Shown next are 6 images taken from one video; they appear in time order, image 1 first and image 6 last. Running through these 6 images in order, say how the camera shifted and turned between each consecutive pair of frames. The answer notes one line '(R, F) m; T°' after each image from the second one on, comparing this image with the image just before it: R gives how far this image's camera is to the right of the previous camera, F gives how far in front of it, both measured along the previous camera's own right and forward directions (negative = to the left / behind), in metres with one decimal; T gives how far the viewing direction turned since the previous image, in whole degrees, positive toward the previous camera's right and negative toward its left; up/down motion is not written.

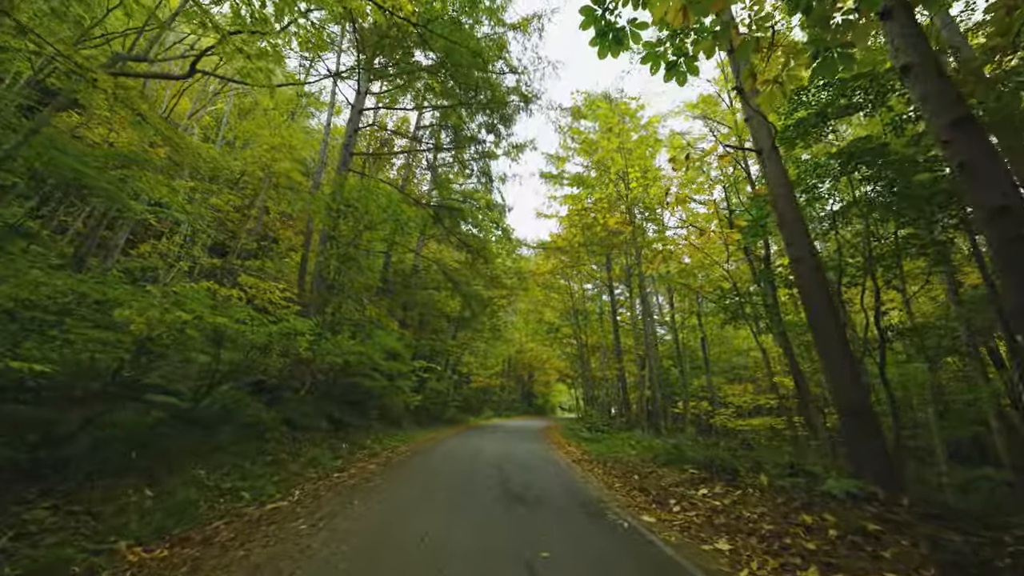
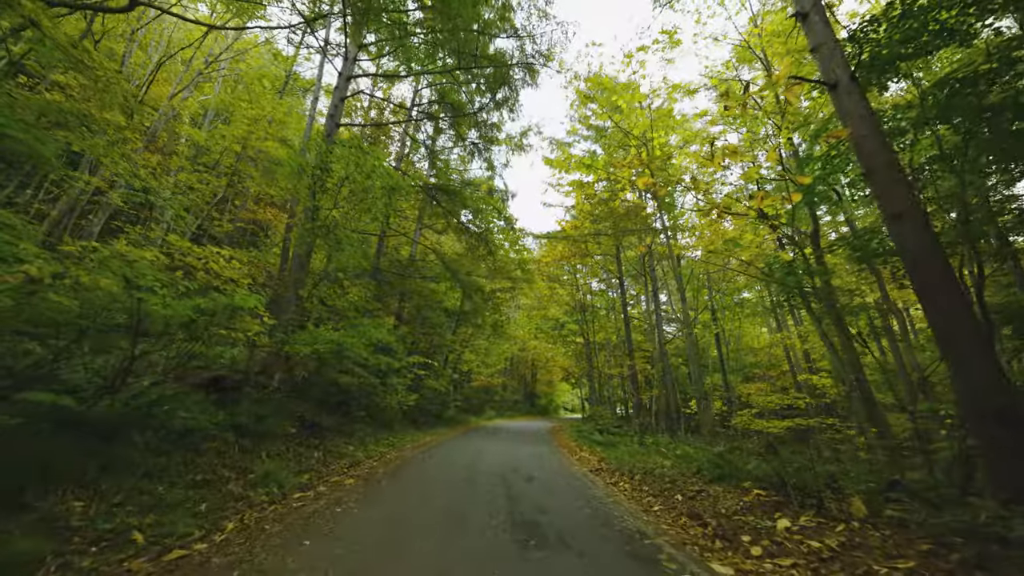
(-0.1, +1.0) m; 0°
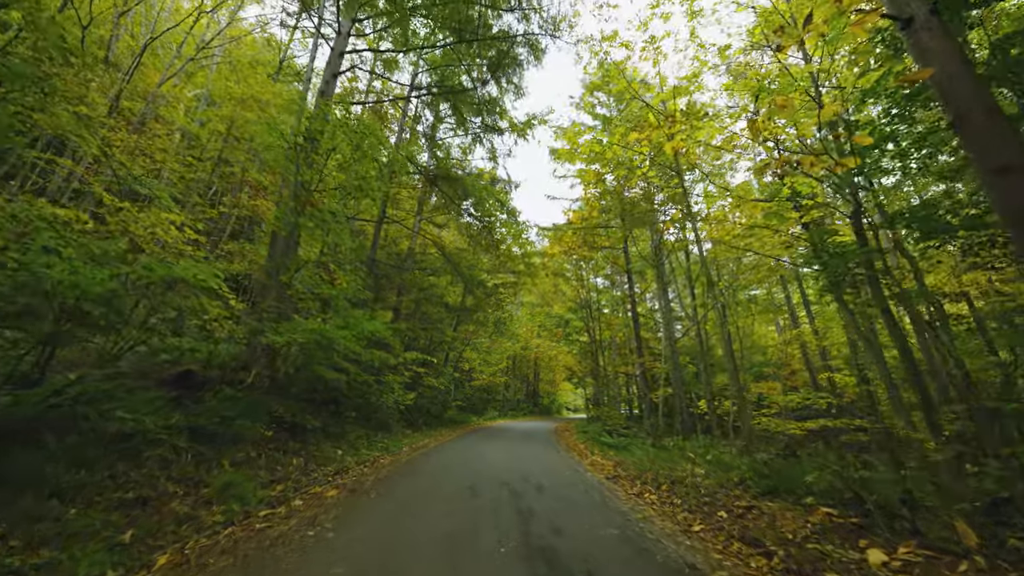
(-0.1, +0.6) m; 0°
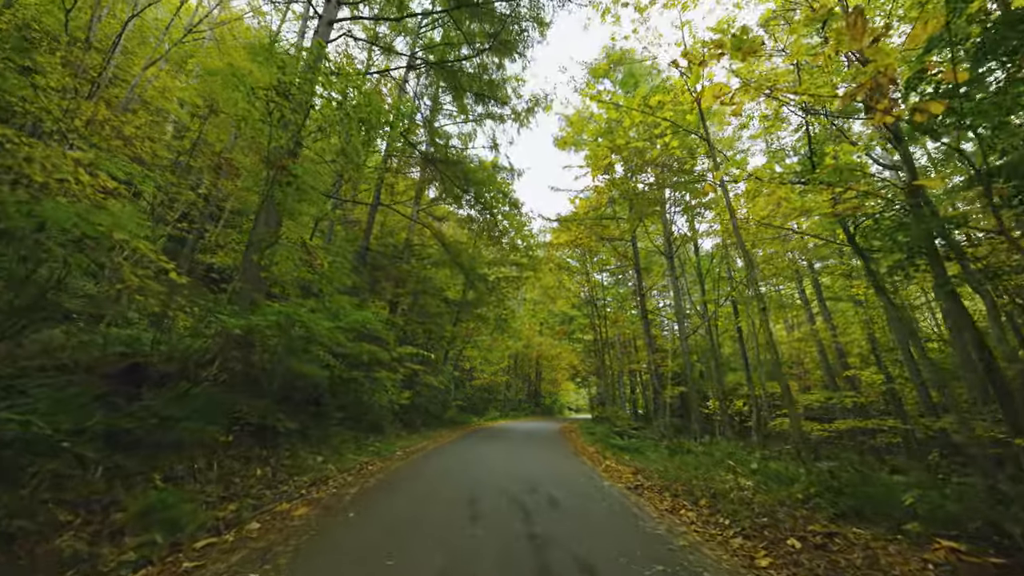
(-0.1, +0.7) m; 0°
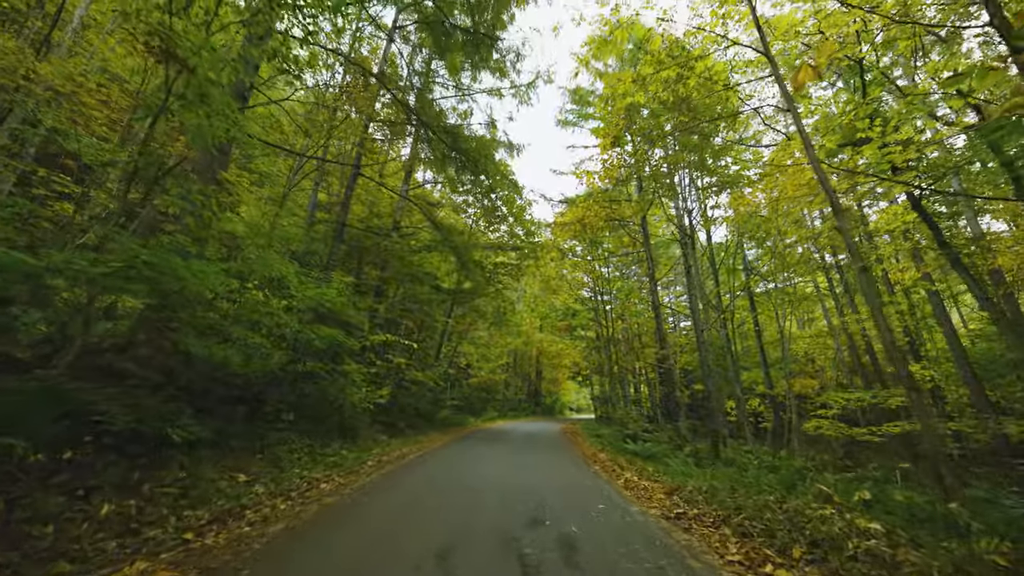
(0.0, +1.2) m; 0°
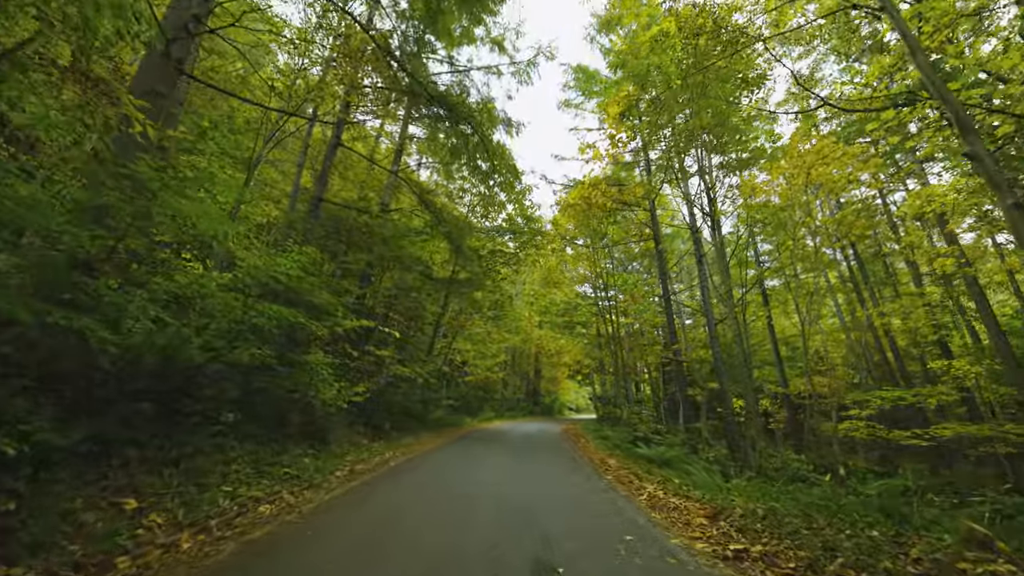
(0.0, +0.9) m; 0°
